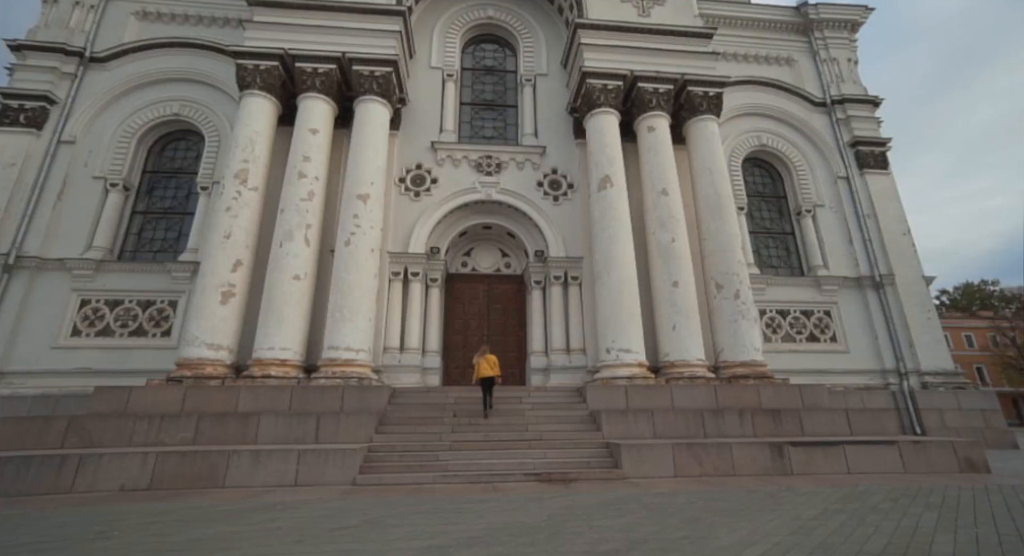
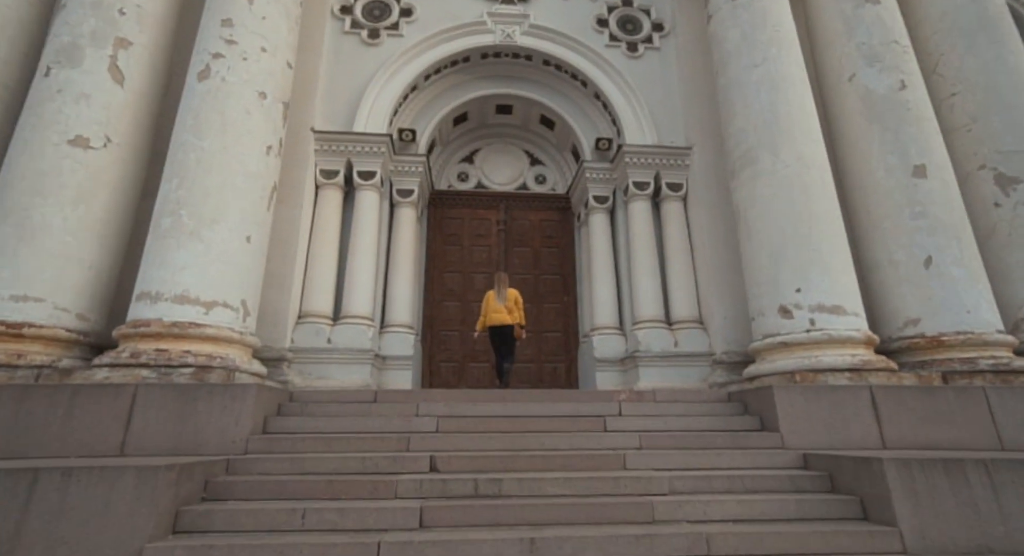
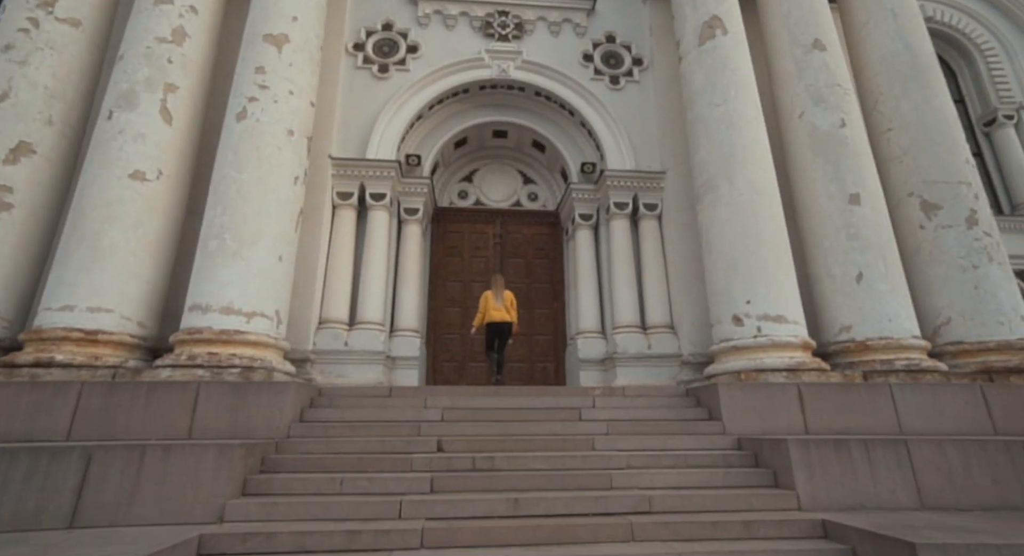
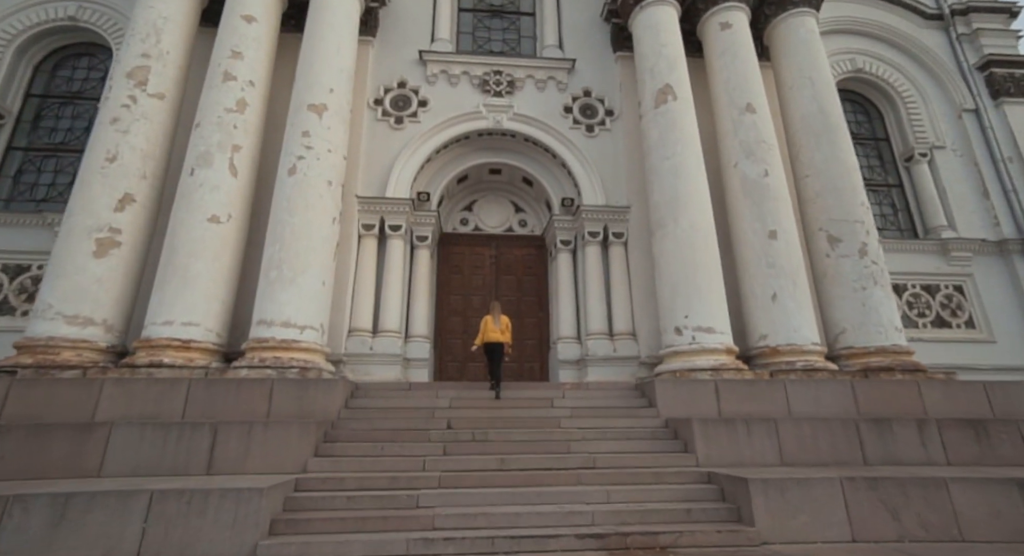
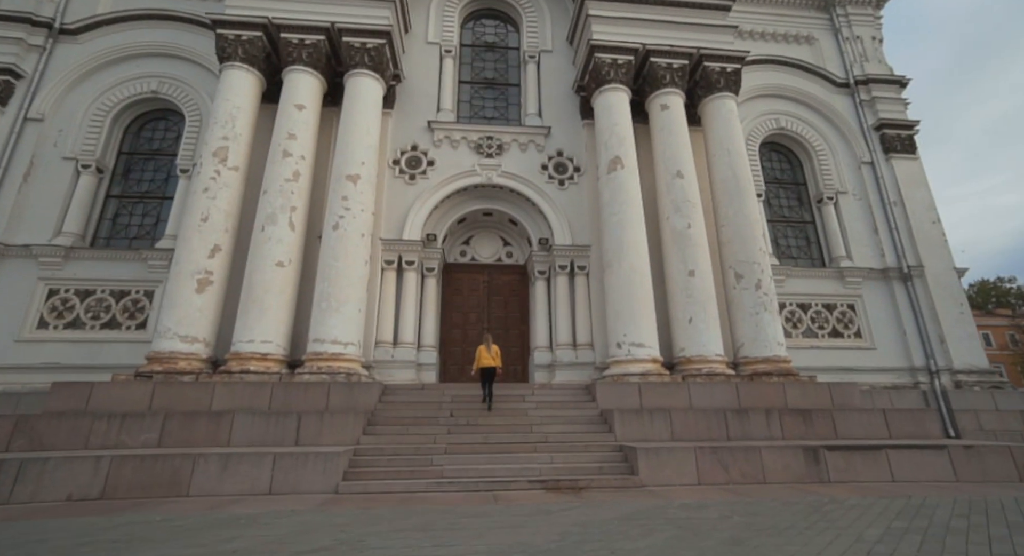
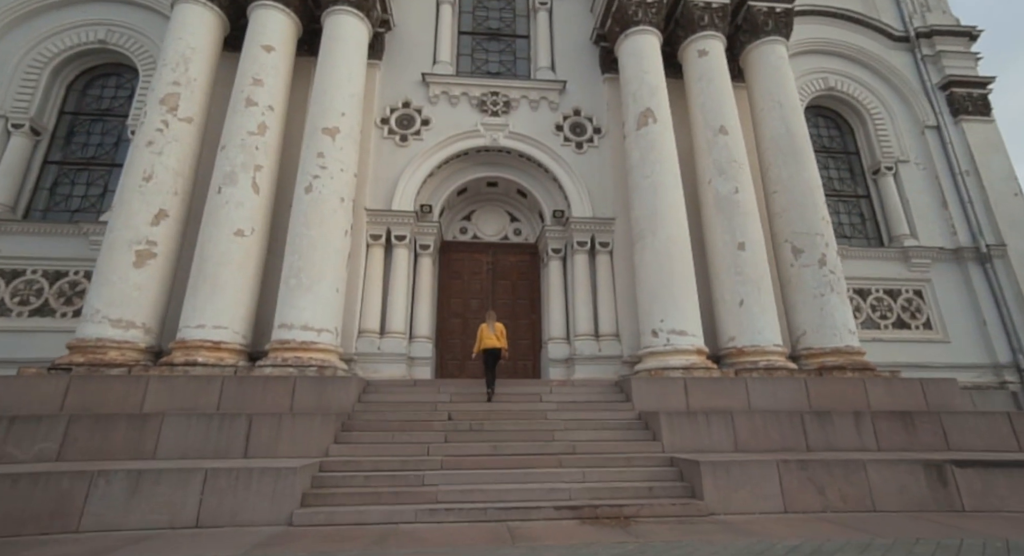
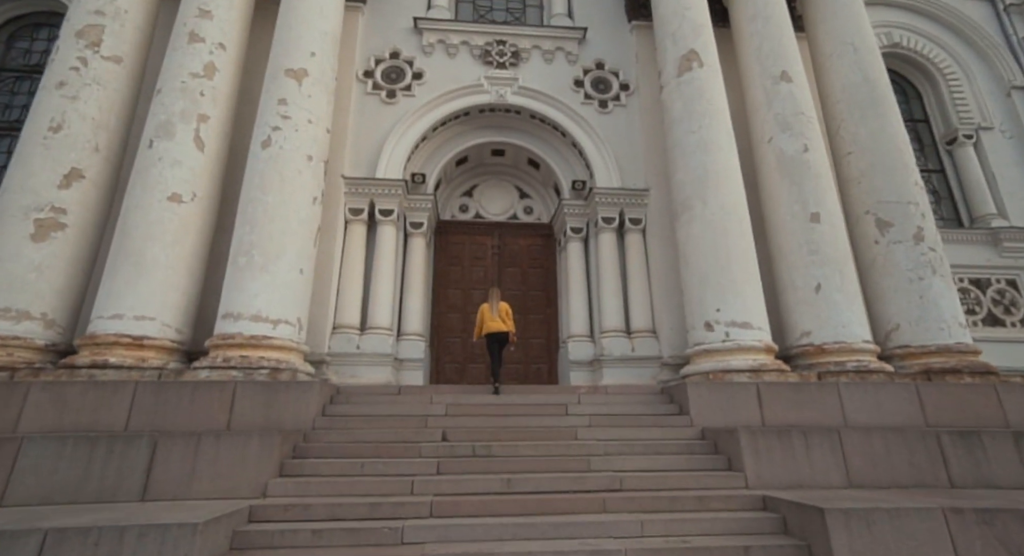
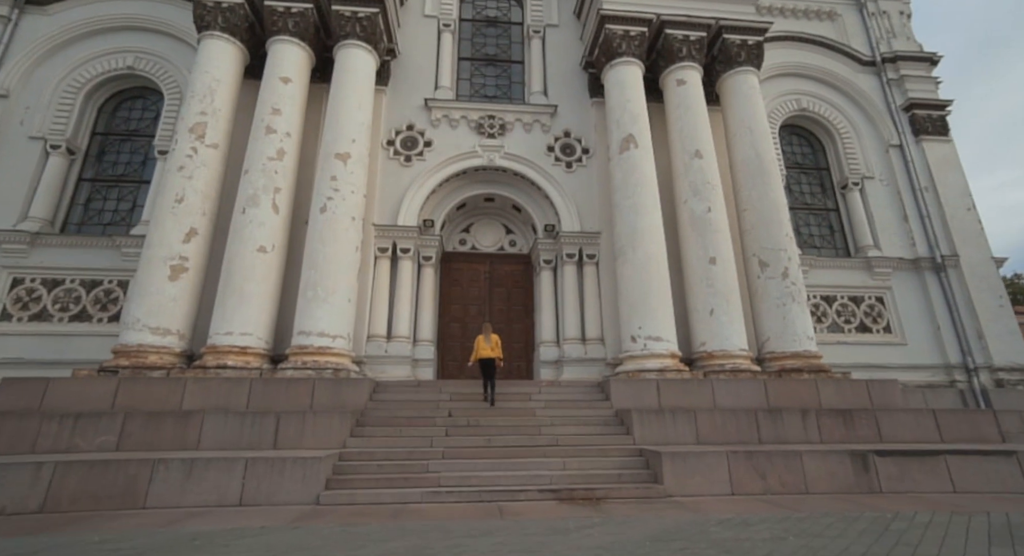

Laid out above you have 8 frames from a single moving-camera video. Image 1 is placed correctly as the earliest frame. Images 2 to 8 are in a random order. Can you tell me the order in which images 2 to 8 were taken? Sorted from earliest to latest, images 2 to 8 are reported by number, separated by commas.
5, 8, 6, 4, 7, 3, 2
